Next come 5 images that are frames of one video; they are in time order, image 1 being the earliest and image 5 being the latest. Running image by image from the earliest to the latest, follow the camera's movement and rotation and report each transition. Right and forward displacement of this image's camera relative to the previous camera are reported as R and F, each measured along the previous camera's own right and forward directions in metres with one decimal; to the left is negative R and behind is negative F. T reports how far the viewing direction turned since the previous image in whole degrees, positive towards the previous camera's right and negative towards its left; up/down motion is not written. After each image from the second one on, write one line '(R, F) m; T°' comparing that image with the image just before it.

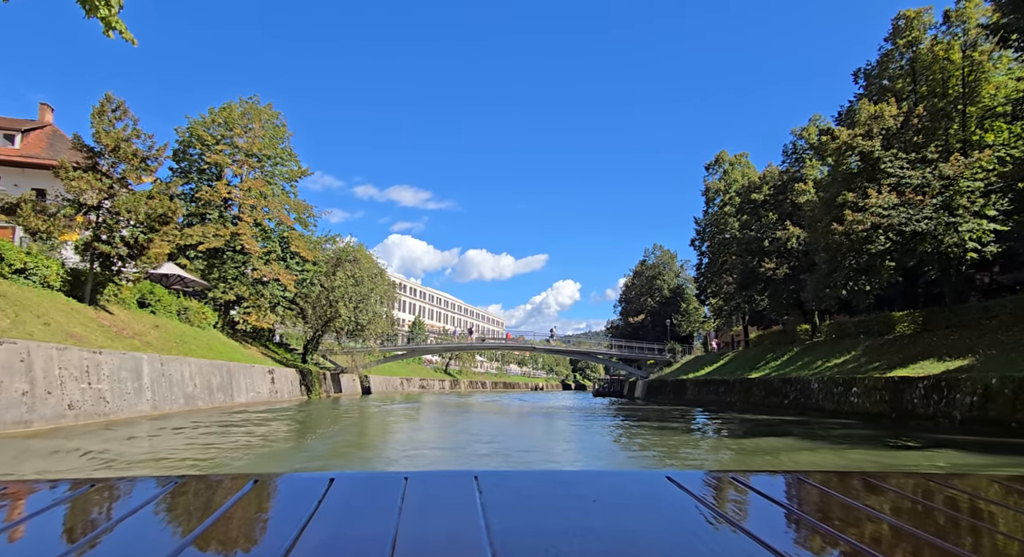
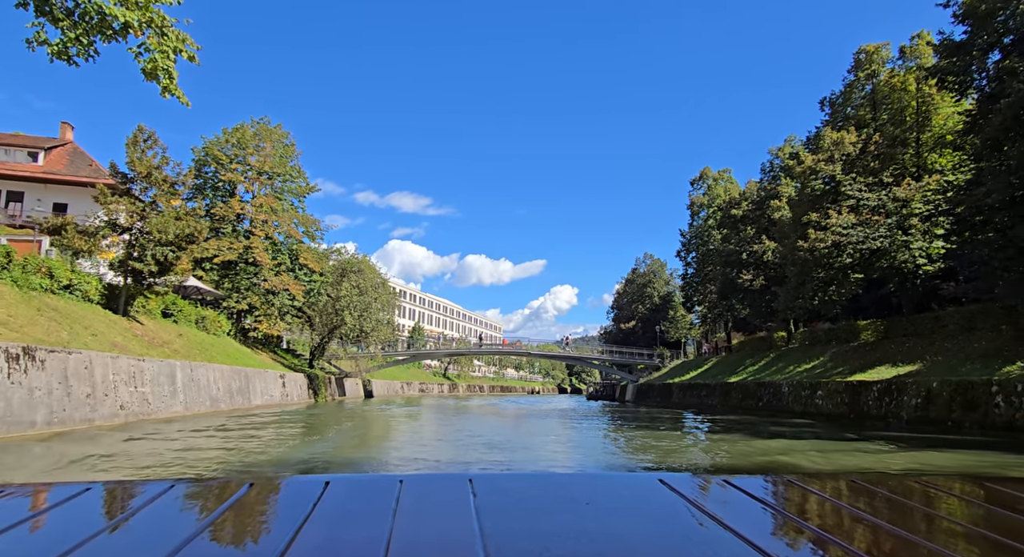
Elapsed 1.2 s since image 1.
(+0.1, -1.9) m; 0°
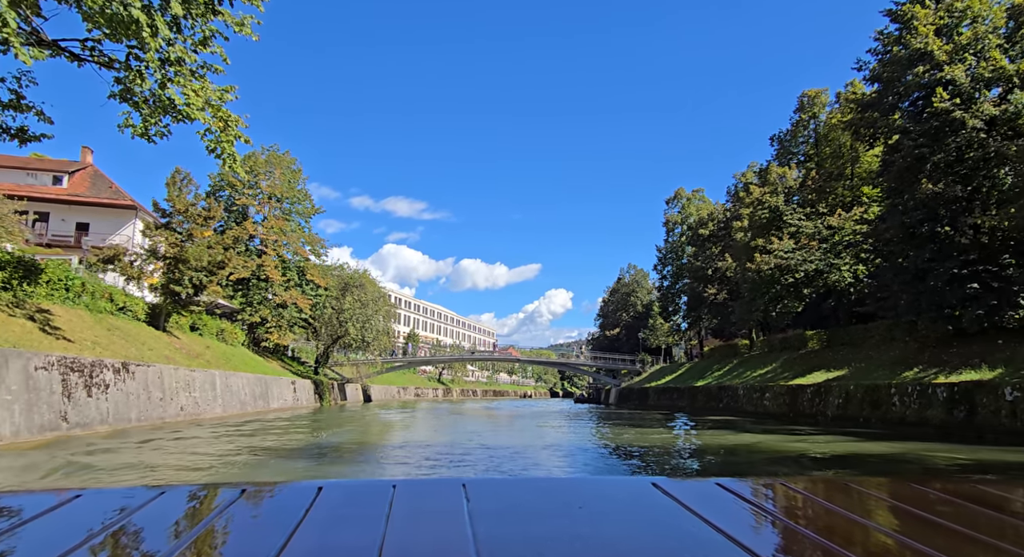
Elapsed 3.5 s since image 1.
(+0.4, -3.4) m; 0°
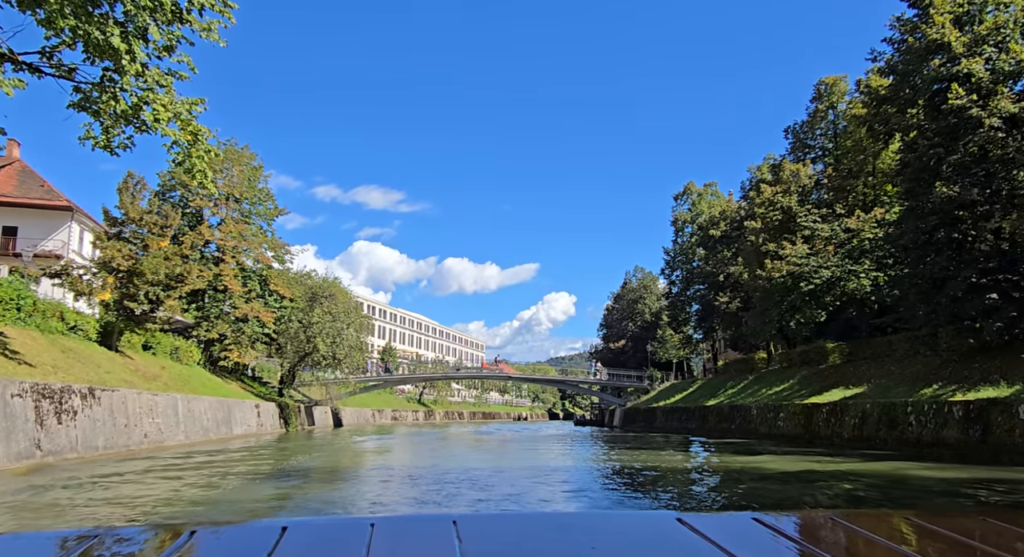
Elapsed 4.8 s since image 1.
(+0.4, +2.1) m; 0°
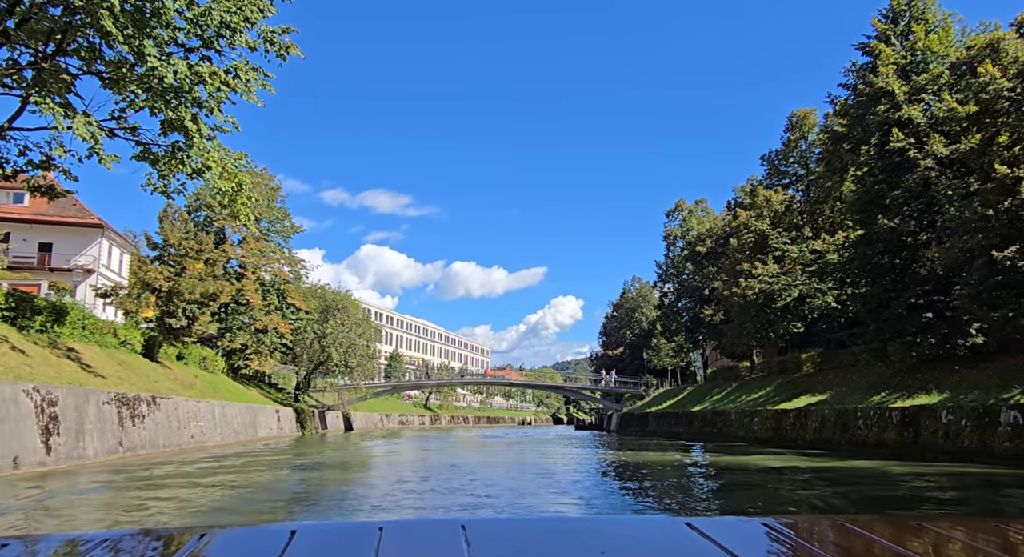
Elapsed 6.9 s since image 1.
(+0.4, -2.5) m; -1°
